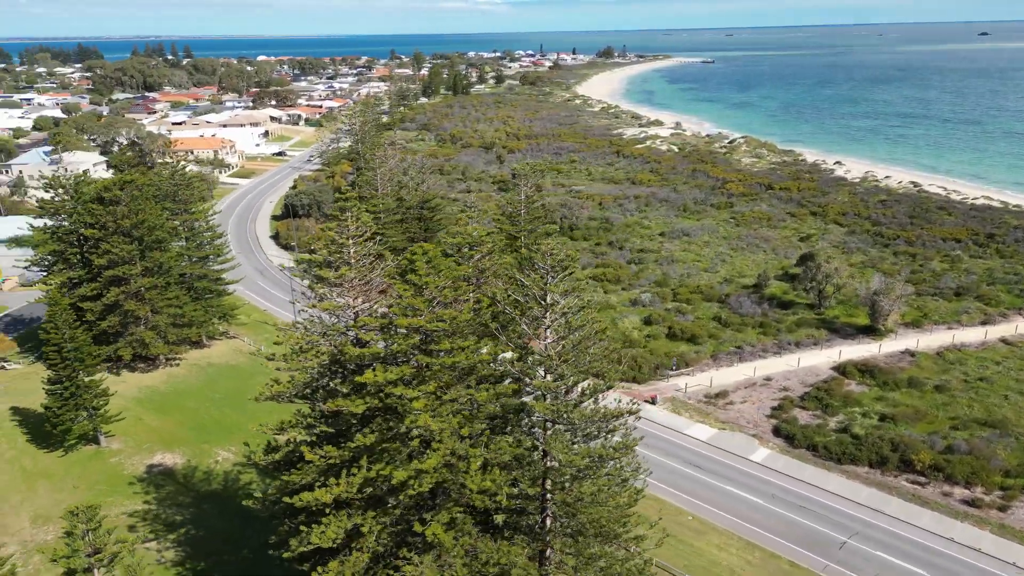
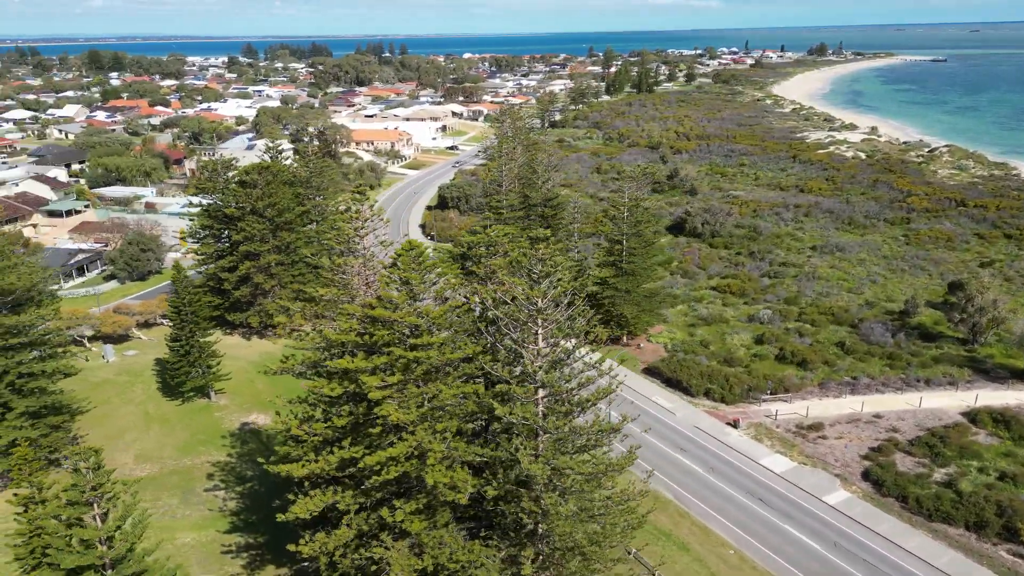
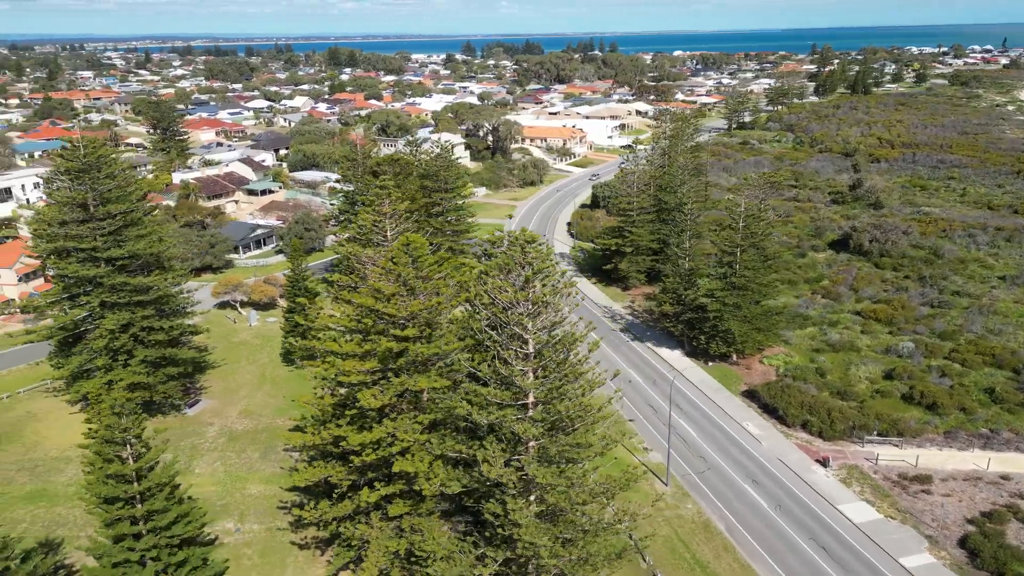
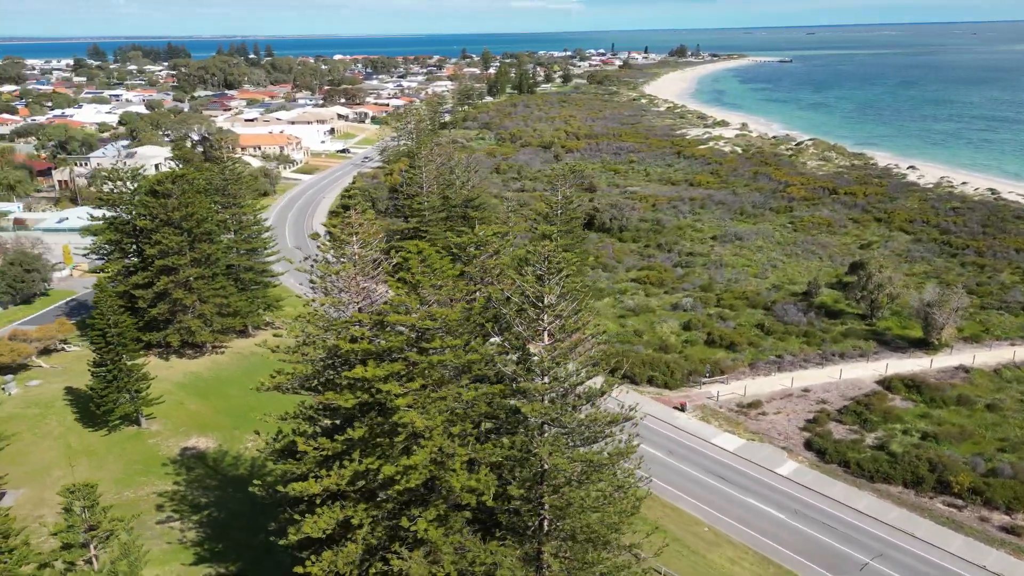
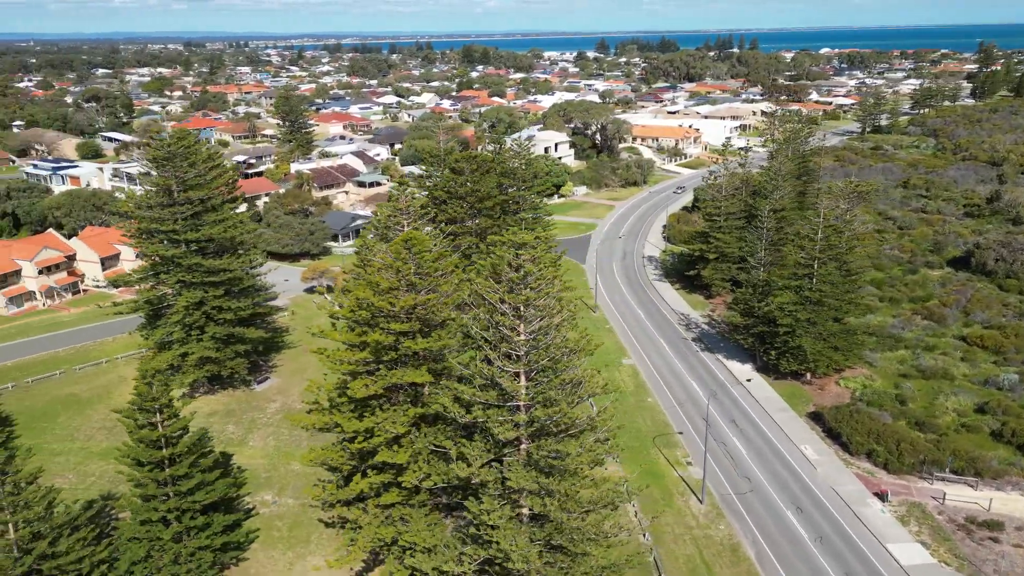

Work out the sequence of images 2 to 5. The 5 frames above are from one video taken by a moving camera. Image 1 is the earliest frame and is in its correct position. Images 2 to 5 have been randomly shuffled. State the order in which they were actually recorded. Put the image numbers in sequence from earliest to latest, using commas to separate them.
4, 2, 3, 5
